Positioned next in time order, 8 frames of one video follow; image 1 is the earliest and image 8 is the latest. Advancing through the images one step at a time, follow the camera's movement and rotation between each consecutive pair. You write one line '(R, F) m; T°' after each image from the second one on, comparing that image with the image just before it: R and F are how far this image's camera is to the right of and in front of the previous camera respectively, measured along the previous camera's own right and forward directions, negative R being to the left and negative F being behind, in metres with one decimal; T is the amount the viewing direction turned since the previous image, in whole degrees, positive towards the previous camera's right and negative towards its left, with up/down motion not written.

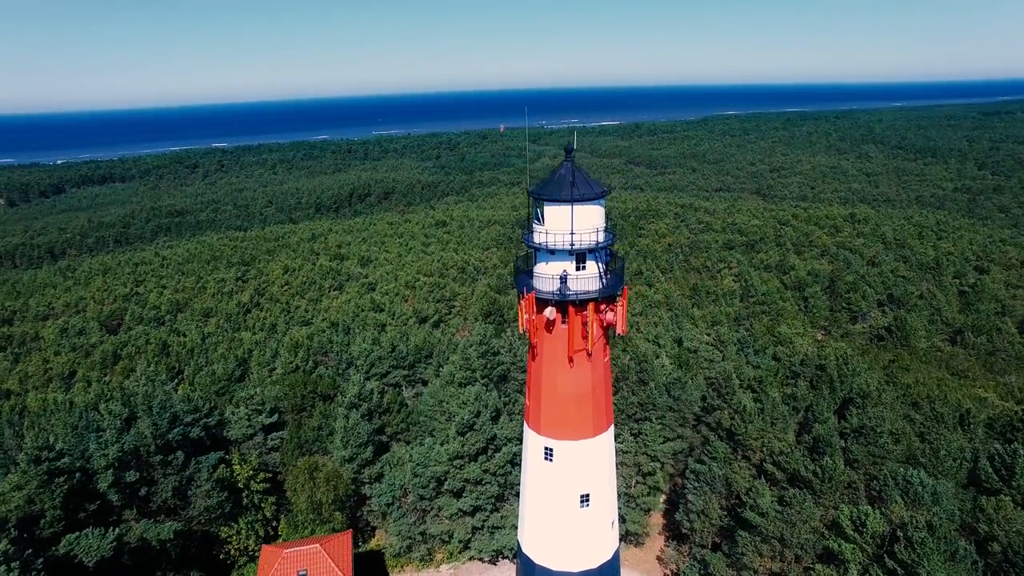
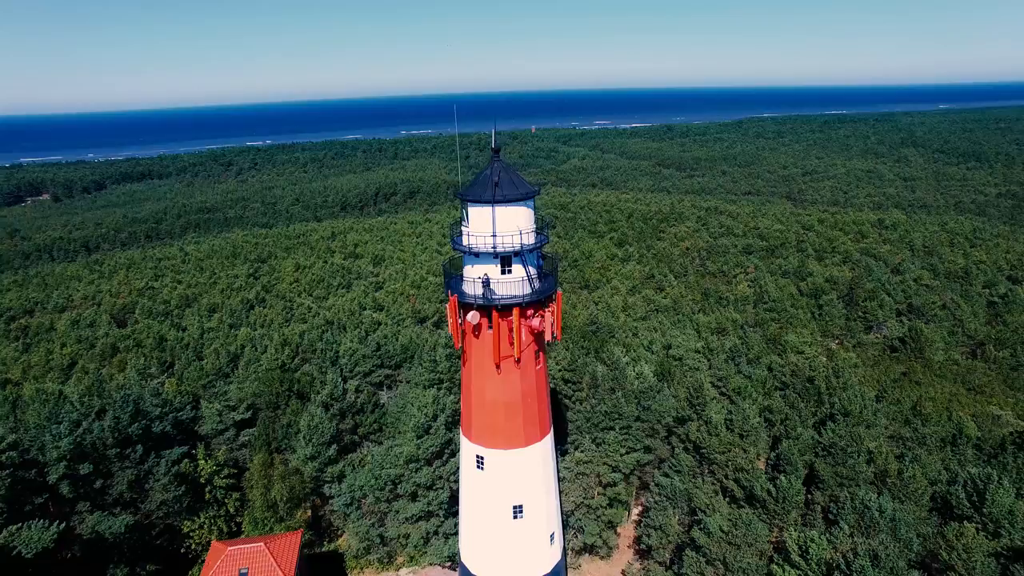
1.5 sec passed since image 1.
(+2.1, +0.4) m; -3°
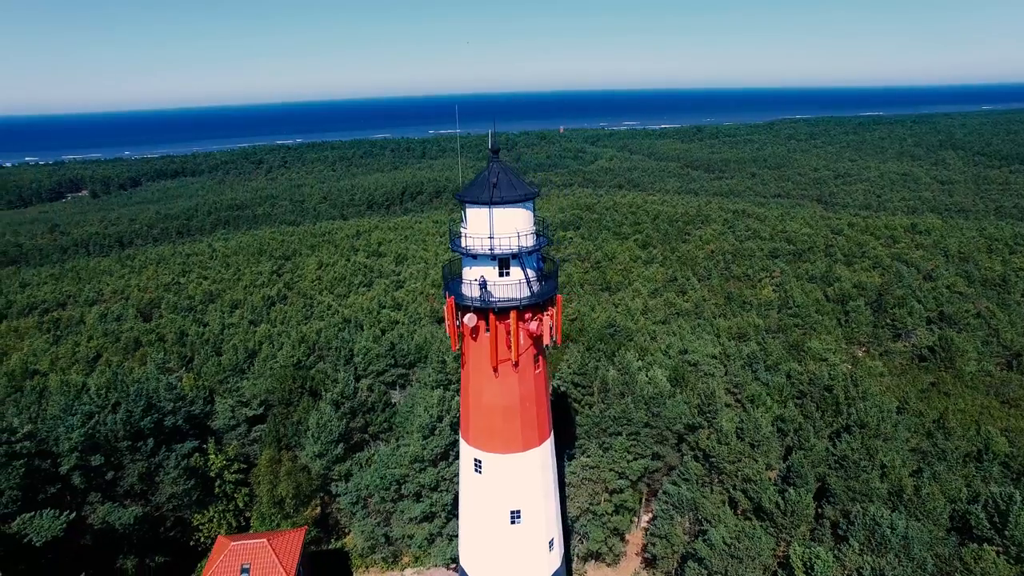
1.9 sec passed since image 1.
(+0.5, +0.2) m; -2°
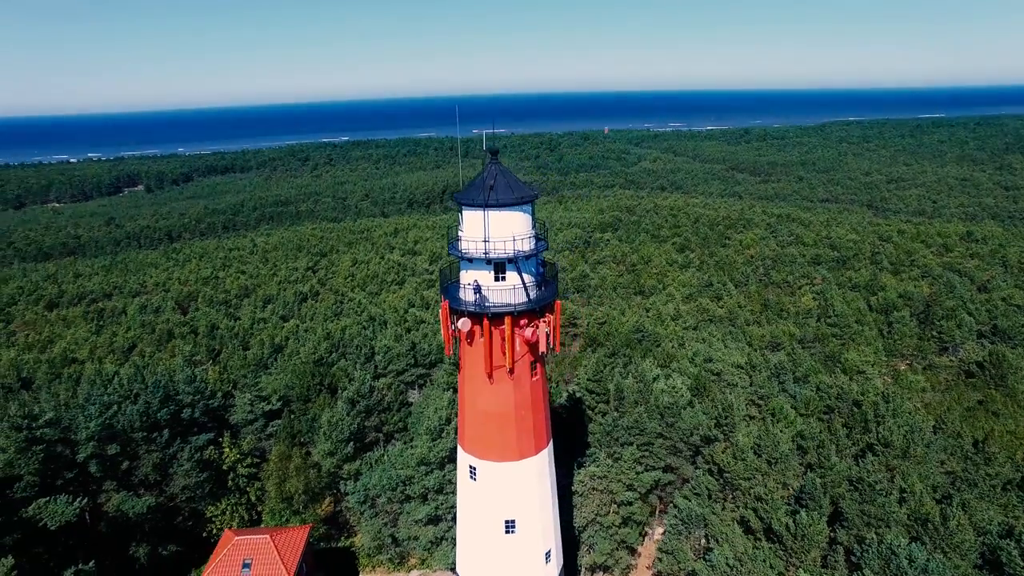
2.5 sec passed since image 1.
(+0.8, +0.3) m; -4°
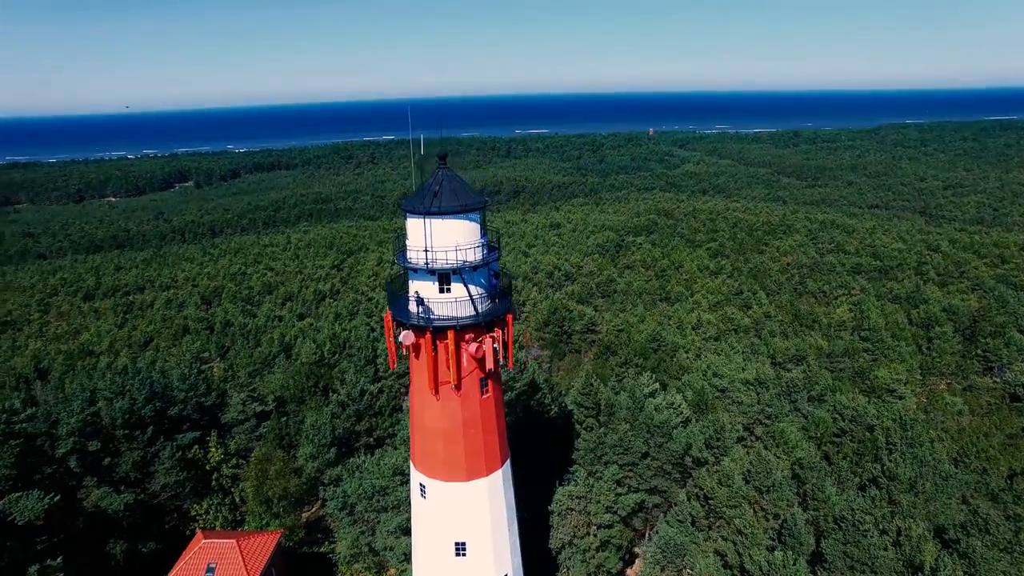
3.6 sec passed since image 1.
(+1.7, +0.7) m; -4°
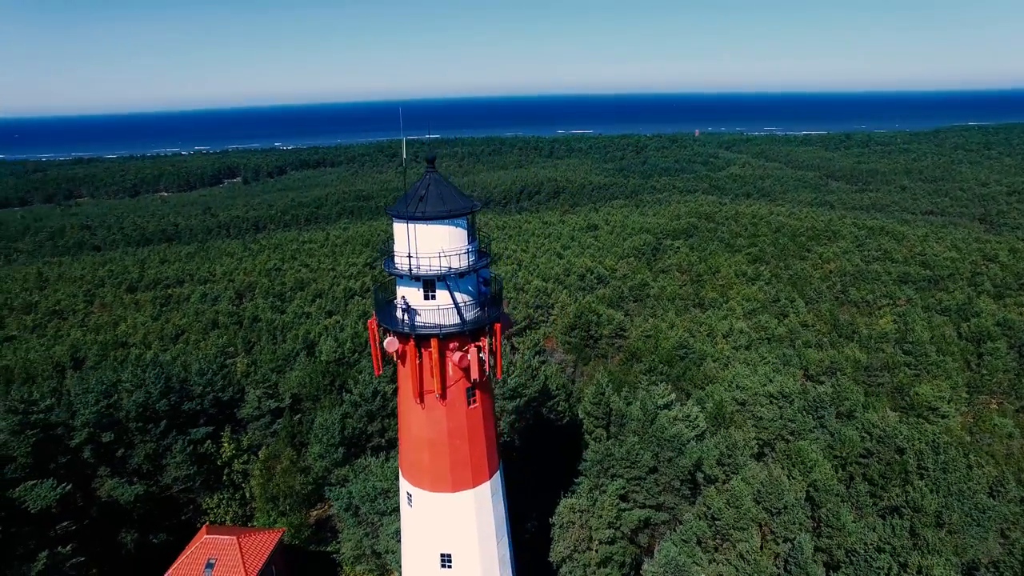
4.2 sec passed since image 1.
(+0.9, +0.4) m; -4°
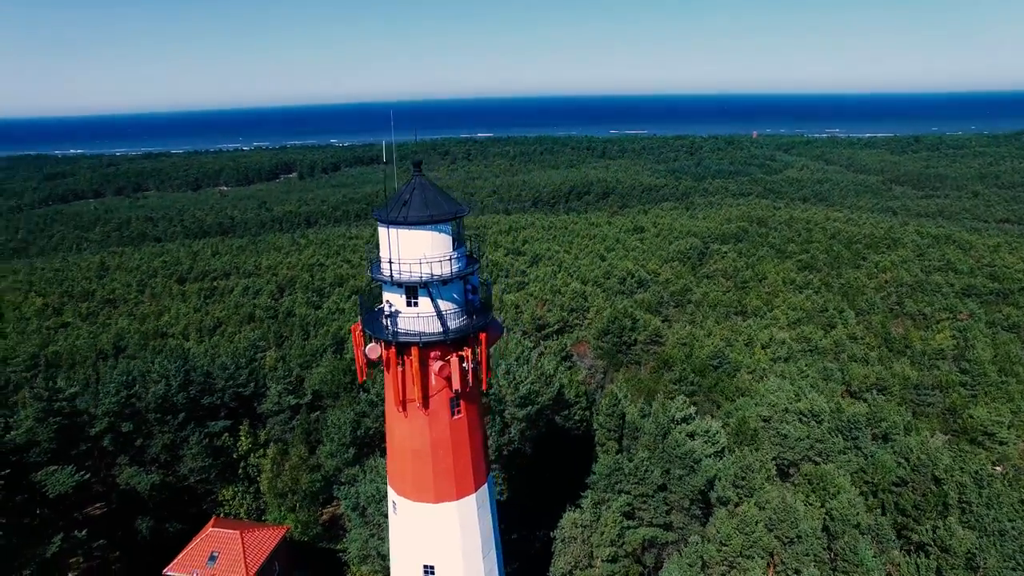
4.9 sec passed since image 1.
(+1.1, +0.4) m; -5°
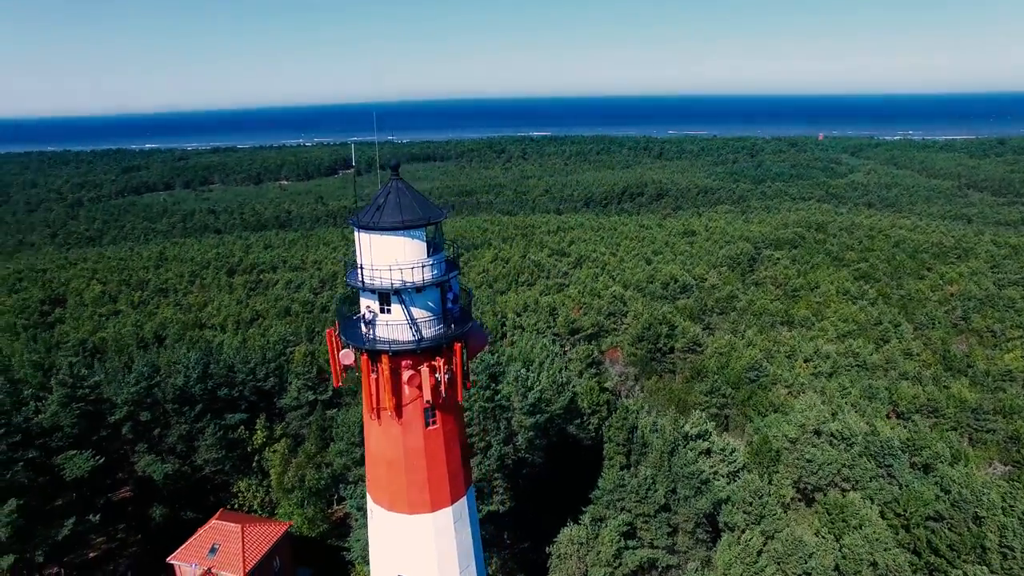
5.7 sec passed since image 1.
(+1.2, +0.5) m; -5°
